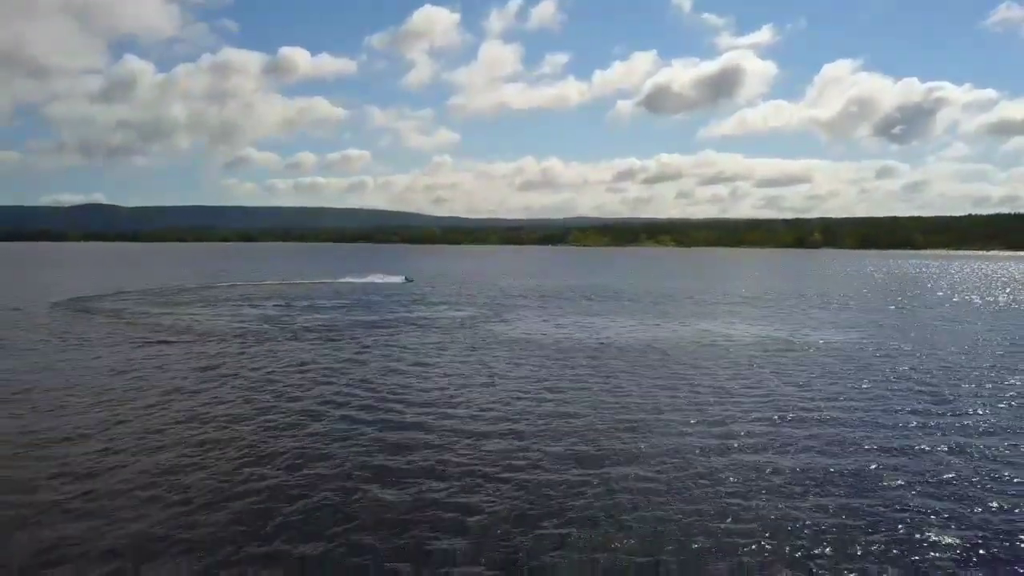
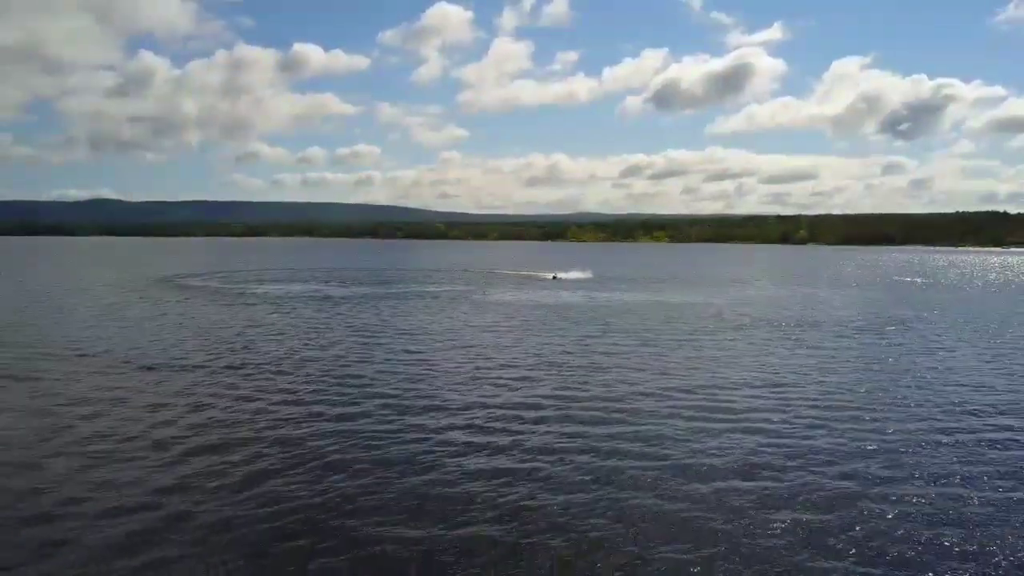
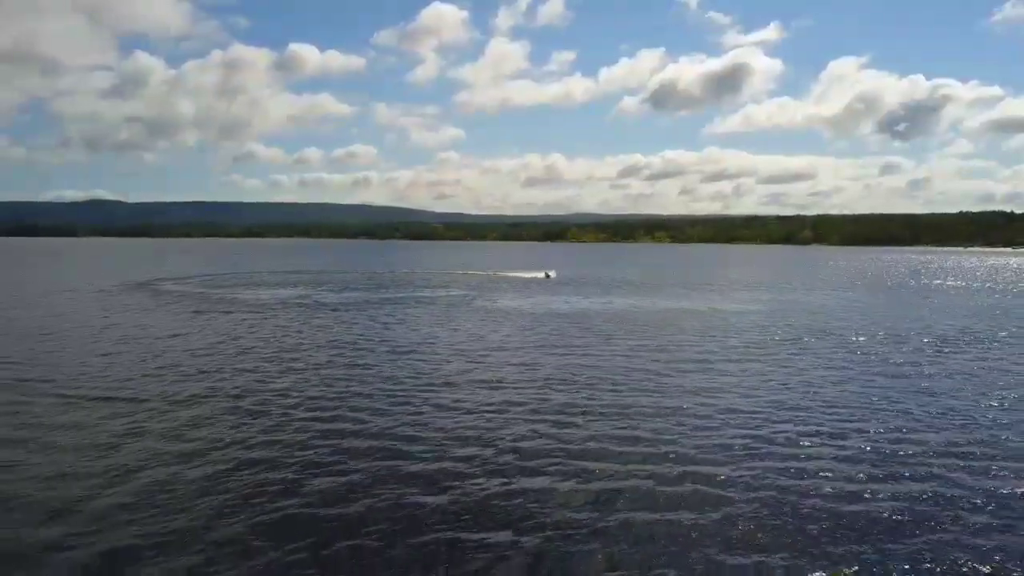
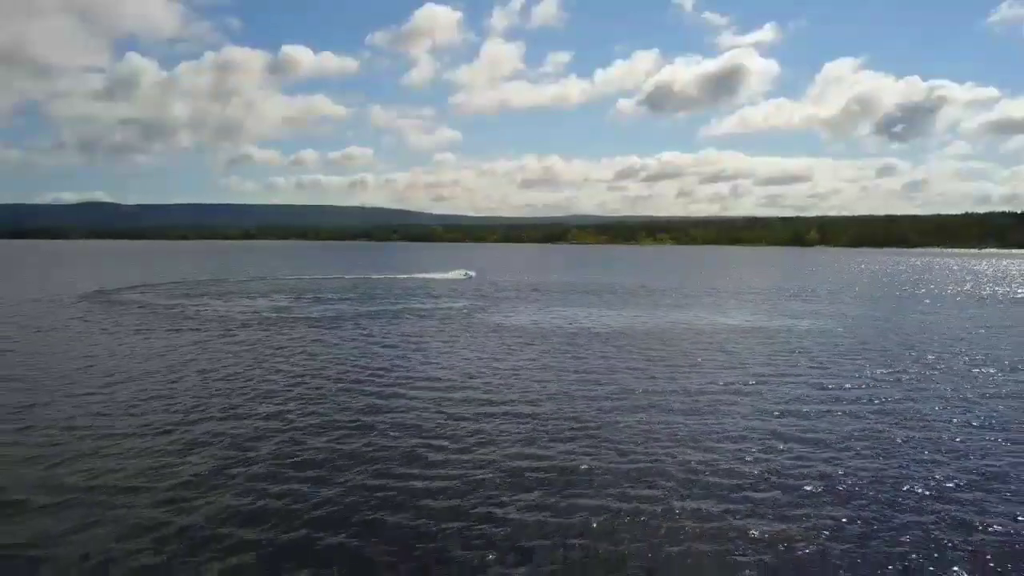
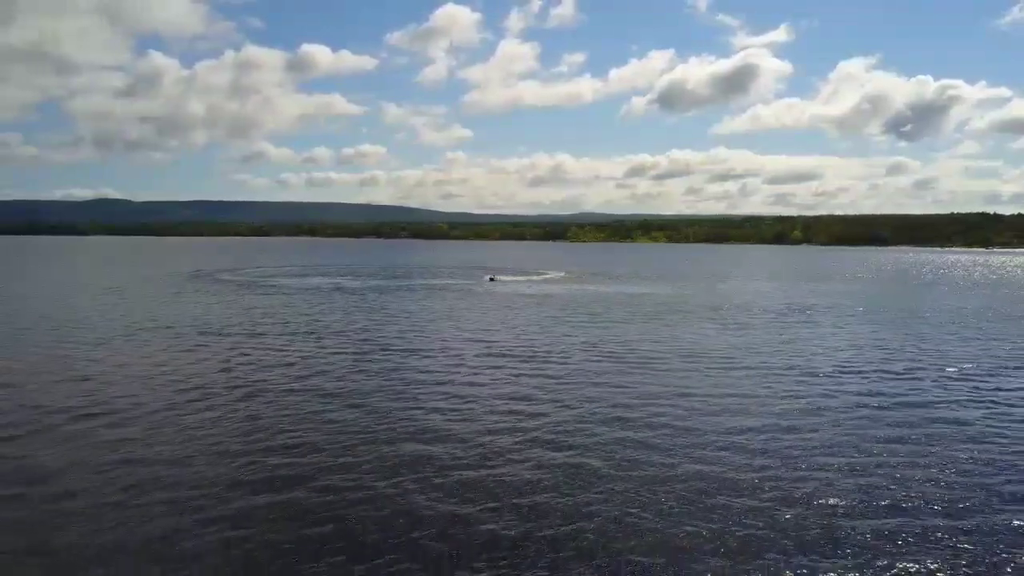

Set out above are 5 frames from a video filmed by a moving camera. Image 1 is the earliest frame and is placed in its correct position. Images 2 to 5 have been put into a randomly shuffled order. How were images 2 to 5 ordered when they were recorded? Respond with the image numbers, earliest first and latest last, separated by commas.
4, 3, 2, 5
